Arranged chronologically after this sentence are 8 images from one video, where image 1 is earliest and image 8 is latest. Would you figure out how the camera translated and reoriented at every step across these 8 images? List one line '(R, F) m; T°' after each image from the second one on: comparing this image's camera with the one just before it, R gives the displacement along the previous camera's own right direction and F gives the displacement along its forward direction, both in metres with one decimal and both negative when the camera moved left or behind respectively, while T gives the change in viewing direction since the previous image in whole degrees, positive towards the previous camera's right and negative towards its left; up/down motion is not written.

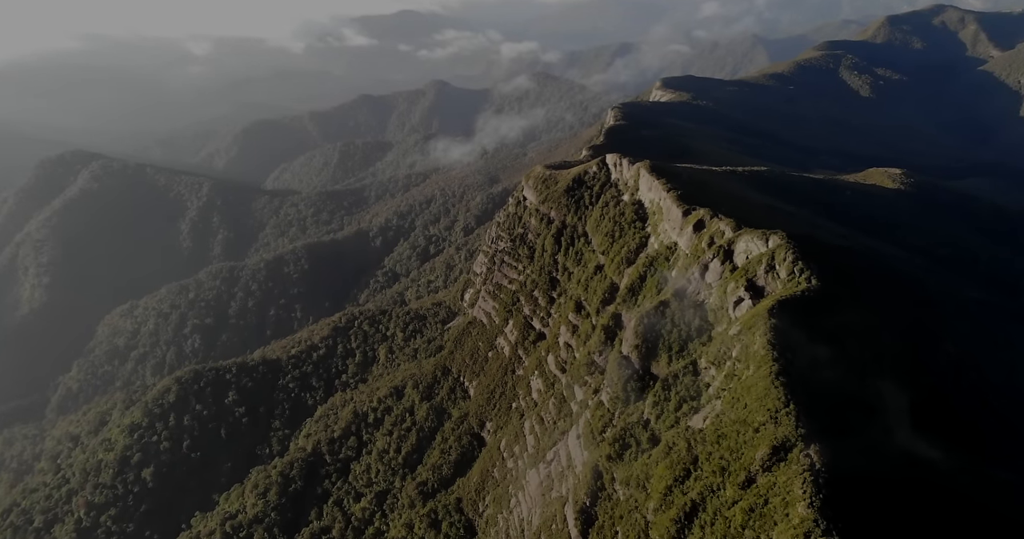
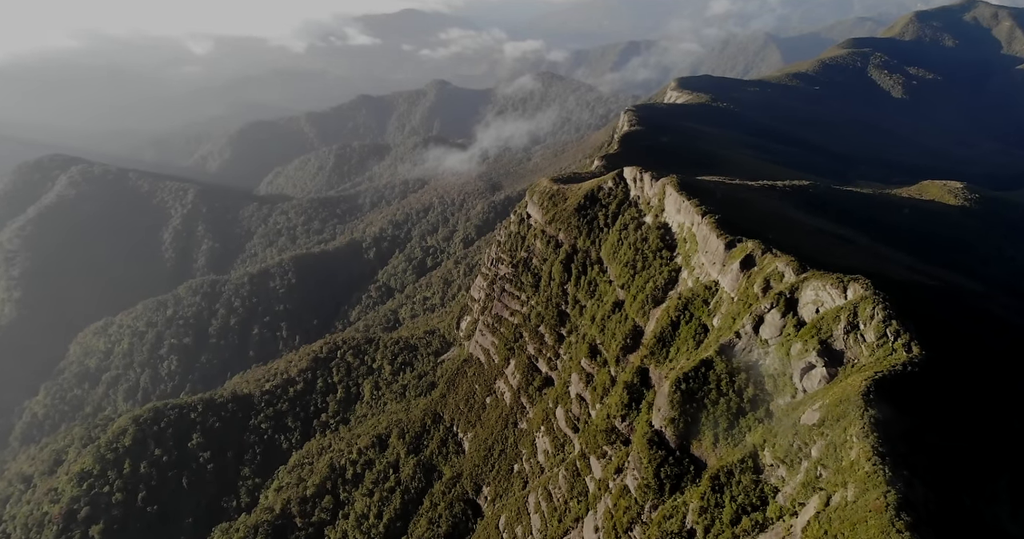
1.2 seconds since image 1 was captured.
(+0.3, +16.1) m; 0°
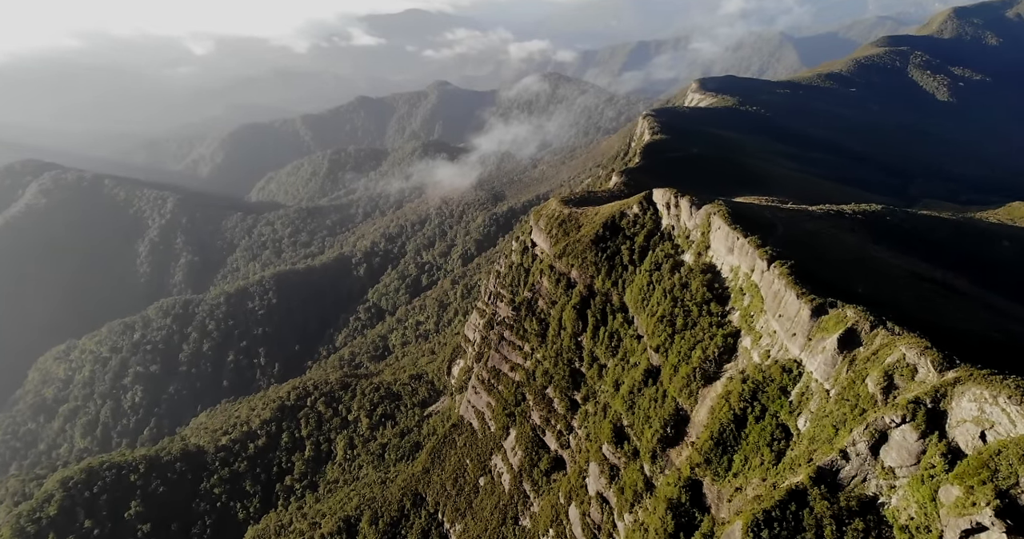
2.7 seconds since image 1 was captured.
(+0.5, +19.5) m; 0°
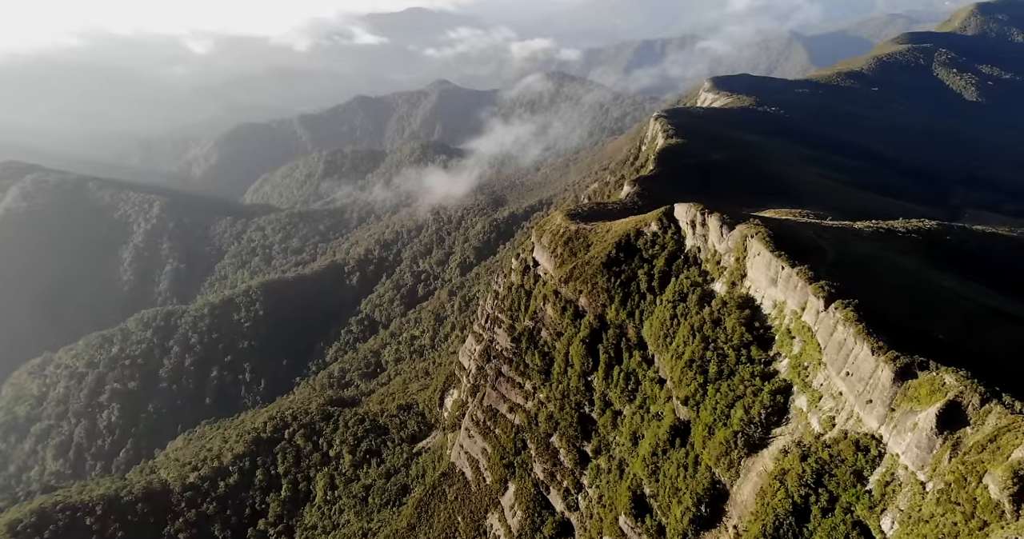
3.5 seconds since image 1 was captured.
(+0.4, +10.6) m; 0°
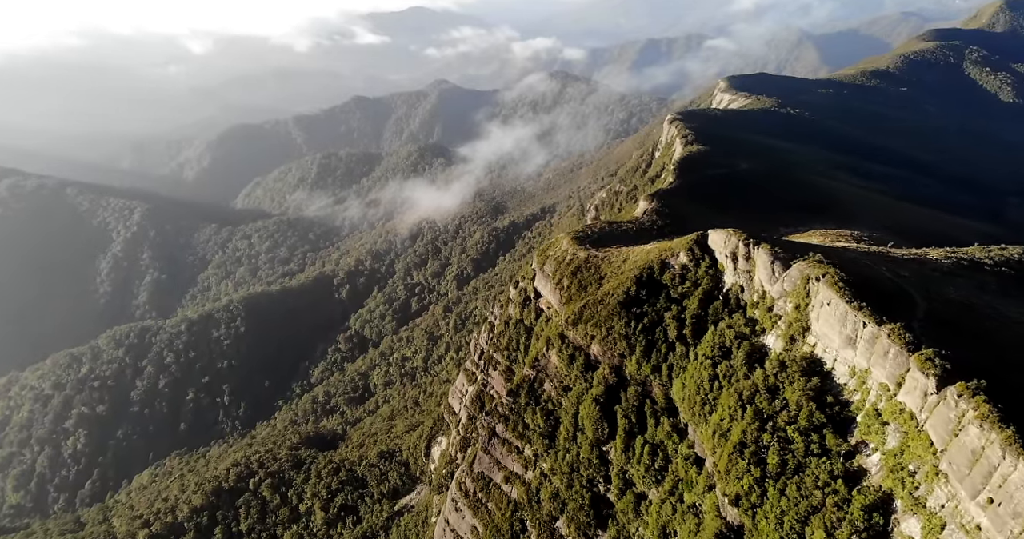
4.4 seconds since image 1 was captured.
(+0.5, +12.6) m; 0°
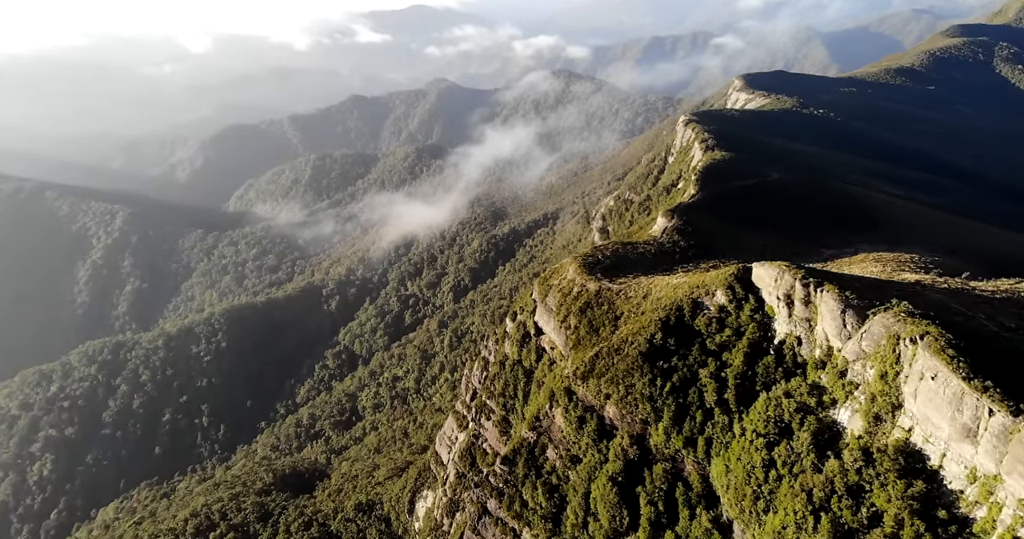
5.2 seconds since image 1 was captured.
(+0.5, +10.7) m; 0°
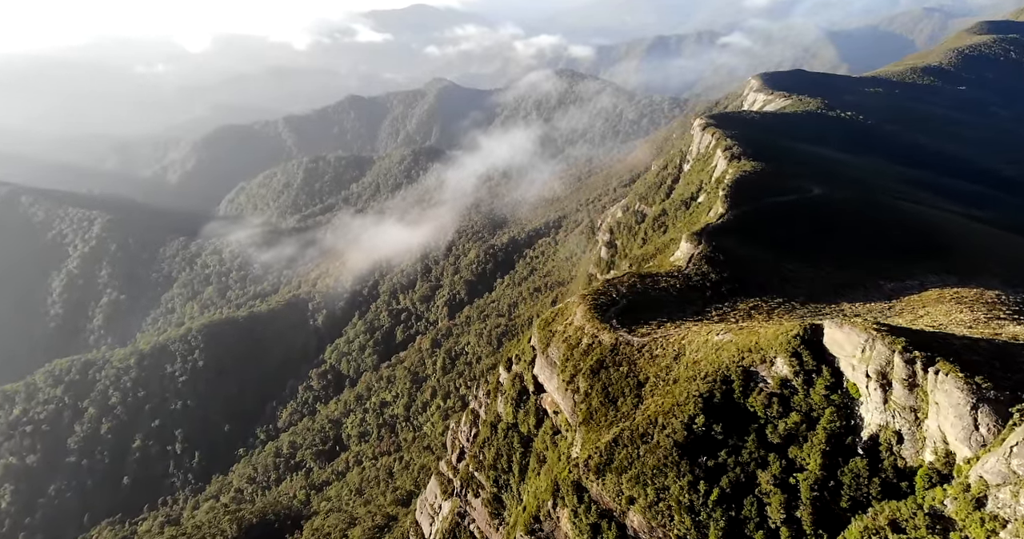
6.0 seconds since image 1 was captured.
(+0.5, +11.0) m; 0°
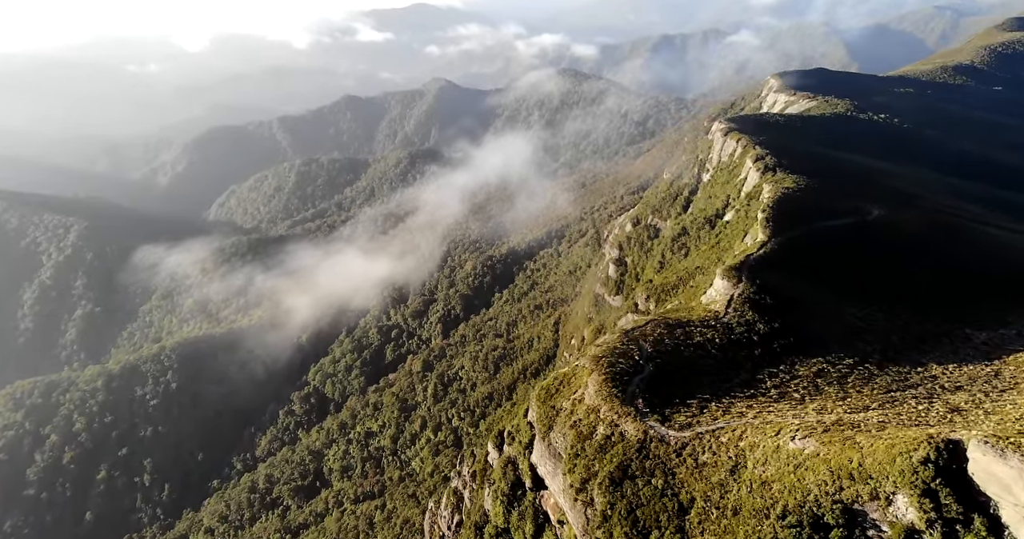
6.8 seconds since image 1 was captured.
(+0.6, +11.0) m; 0°
